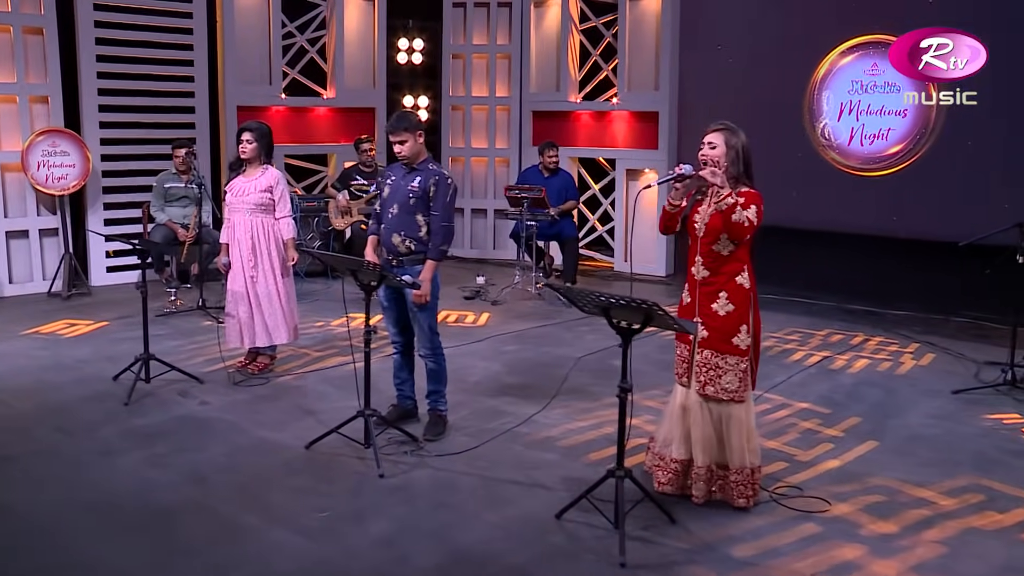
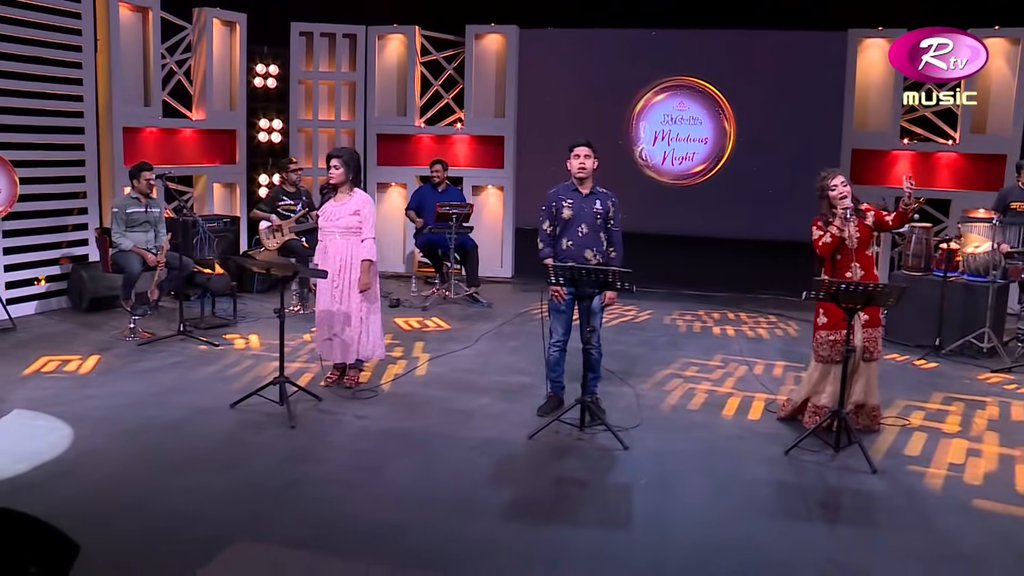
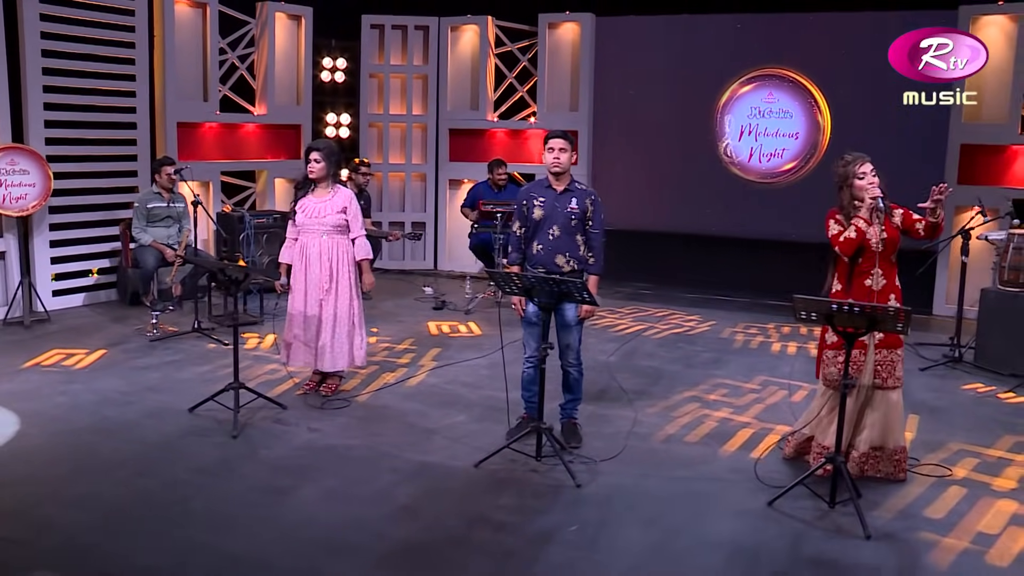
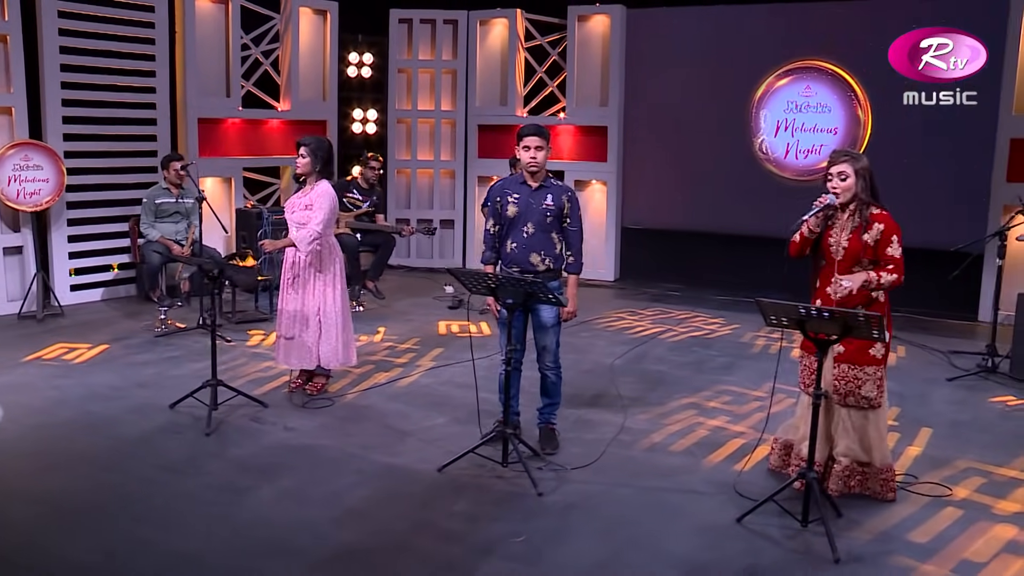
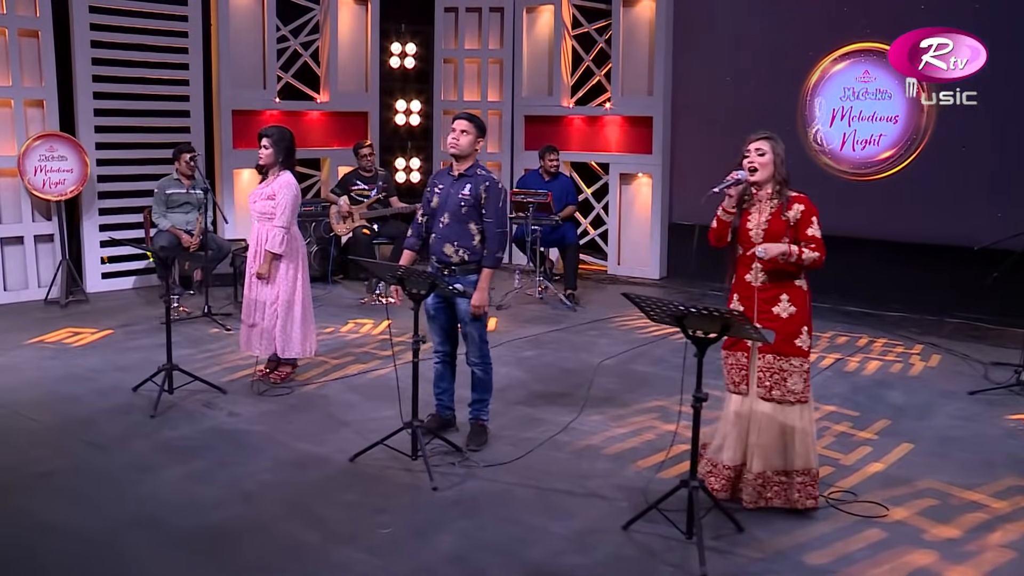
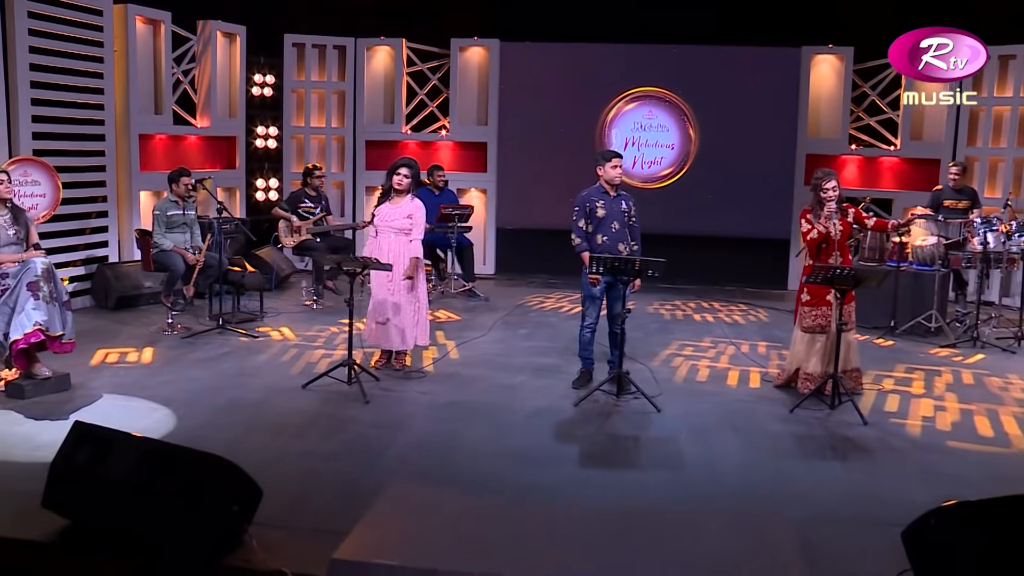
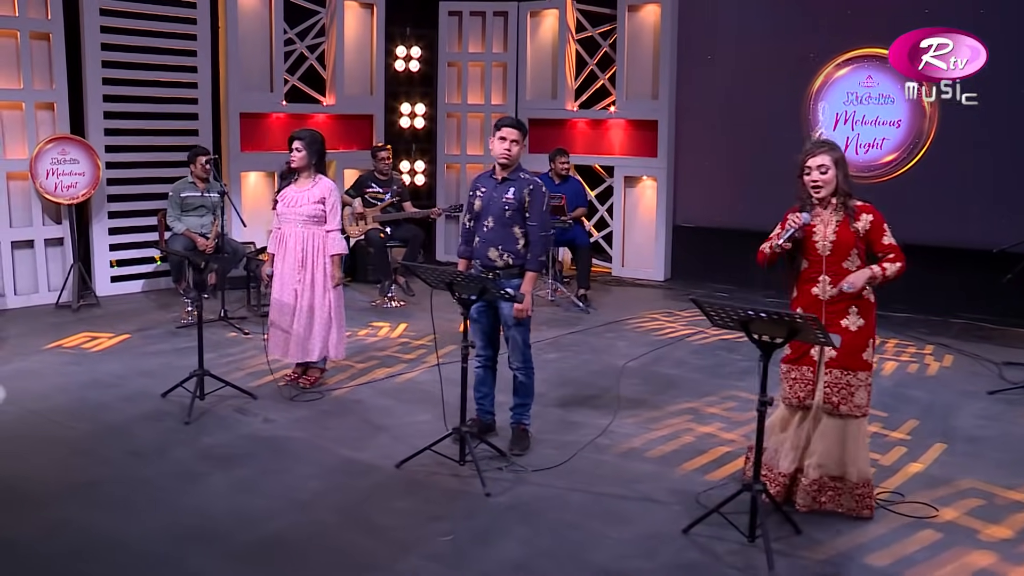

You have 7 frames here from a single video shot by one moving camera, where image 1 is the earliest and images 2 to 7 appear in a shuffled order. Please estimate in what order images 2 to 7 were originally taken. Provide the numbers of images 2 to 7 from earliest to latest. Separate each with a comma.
5, 7, 4, 3, 2, 6
